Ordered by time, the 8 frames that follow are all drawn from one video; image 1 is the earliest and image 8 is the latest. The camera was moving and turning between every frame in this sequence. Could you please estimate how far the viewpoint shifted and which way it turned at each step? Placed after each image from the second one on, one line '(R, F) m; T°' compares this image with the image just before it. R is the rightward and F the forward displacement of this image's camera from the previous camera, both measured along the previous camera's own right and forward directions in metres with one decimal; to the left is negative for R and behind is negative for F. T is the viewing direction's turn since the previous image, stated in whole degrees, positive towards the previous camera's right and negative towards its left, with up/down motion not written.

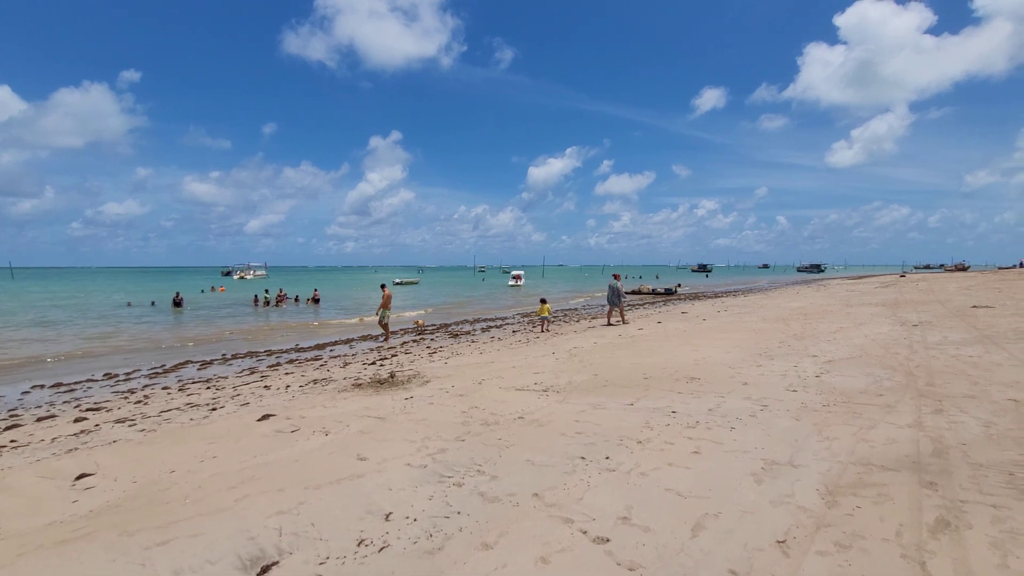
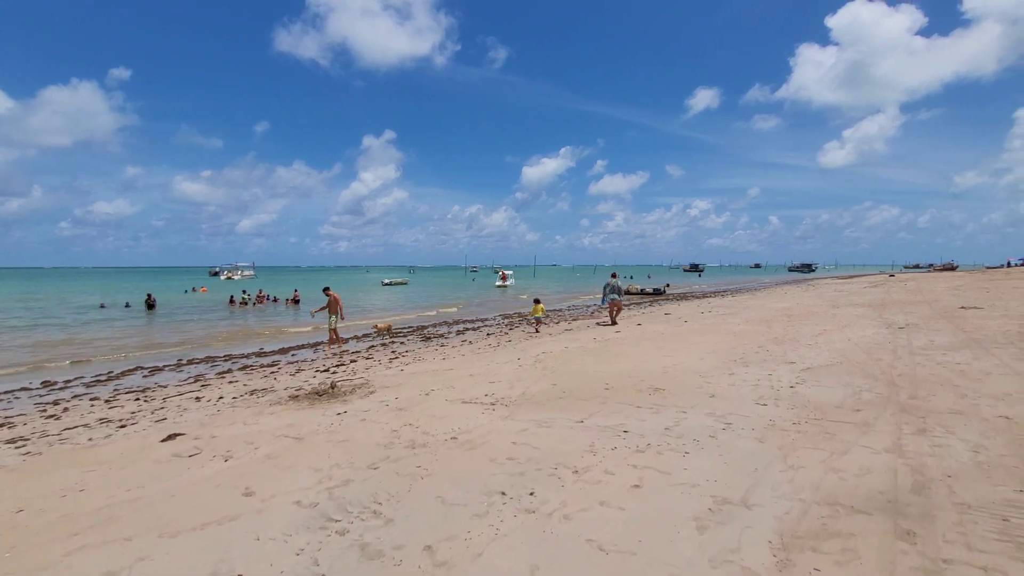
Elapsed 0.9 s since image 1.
(+0.8, +0.9) m; +1°
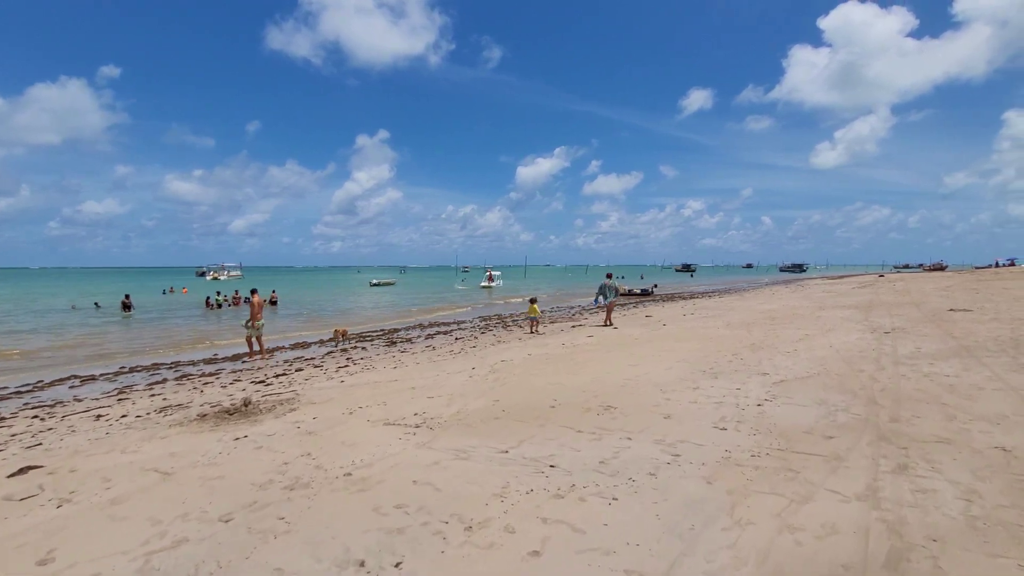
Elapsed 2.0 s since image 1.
(+1.0, +1.1) m; +1°
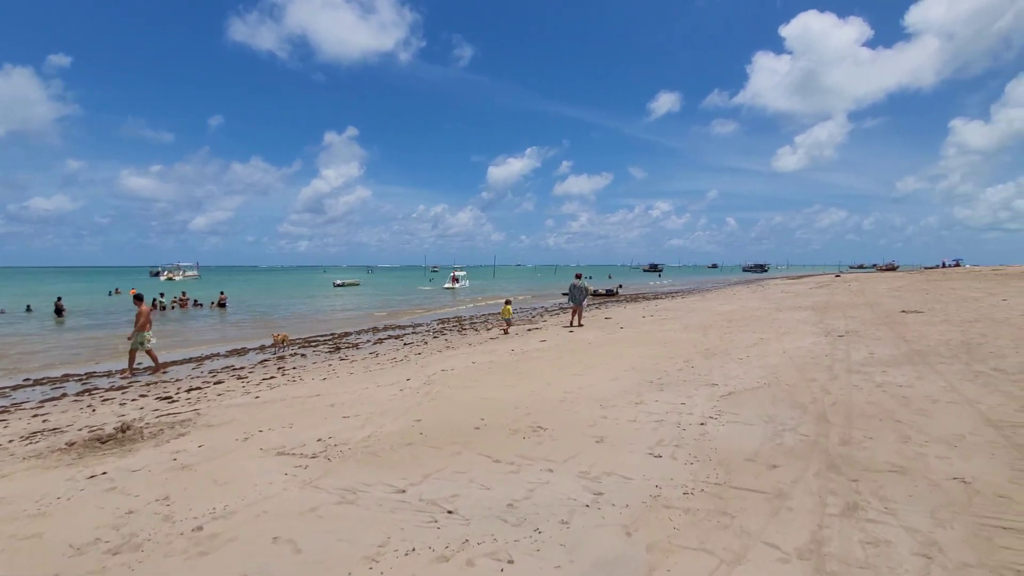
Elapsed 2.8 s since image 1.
(+0.7, +0.9) m; +3°
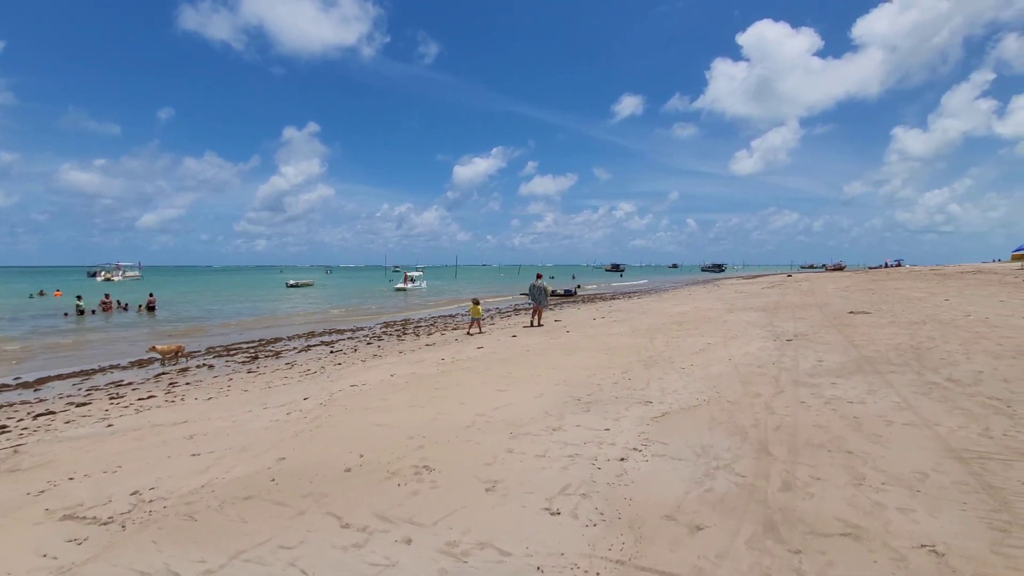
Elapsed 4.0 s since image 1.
(+1.0, +1.3) m; +4°
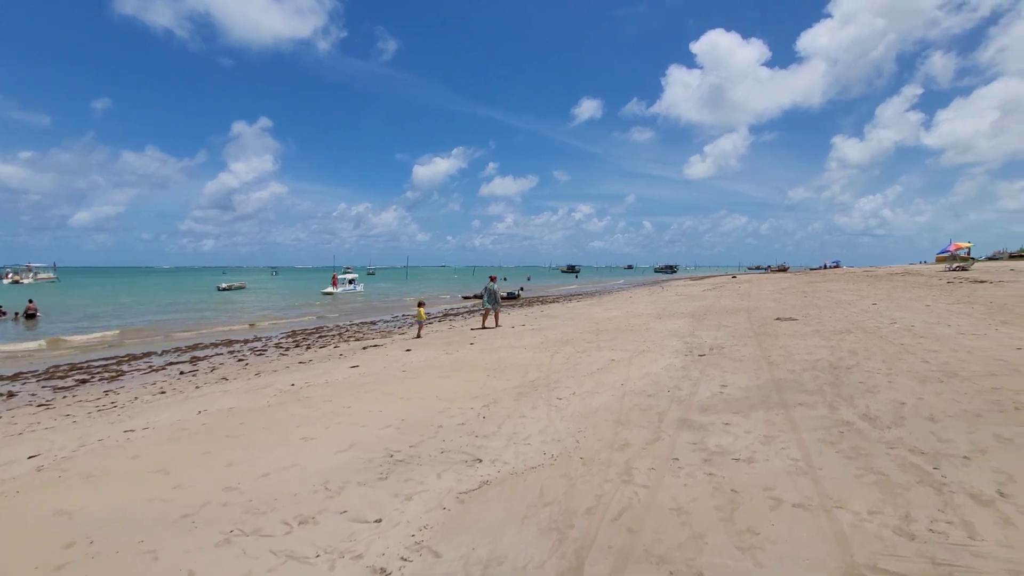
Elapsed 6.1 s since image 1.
(+2.1, +2.1) m; +5°
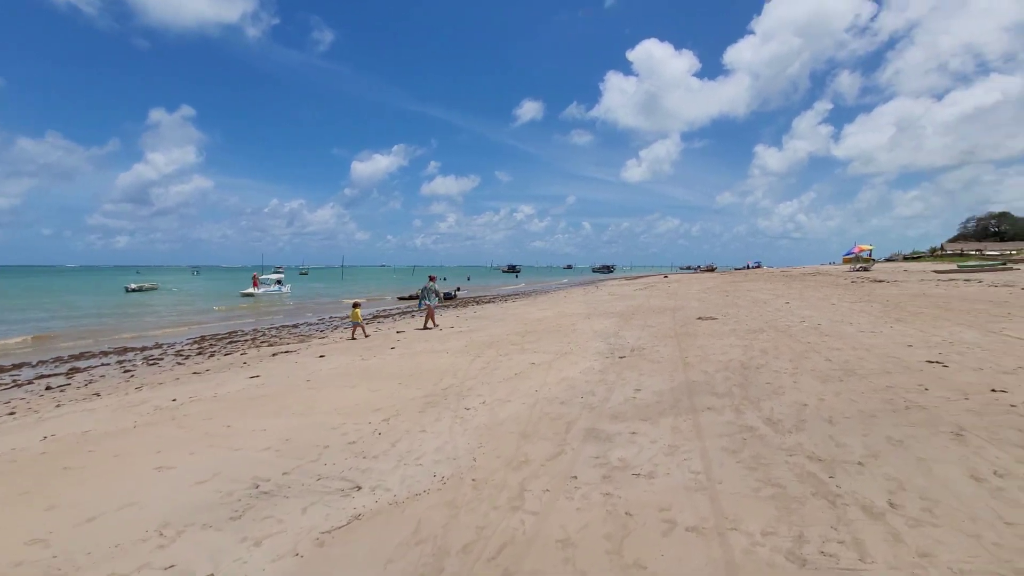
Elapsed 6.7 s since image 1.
(+0.6, +0.5) m; +7°
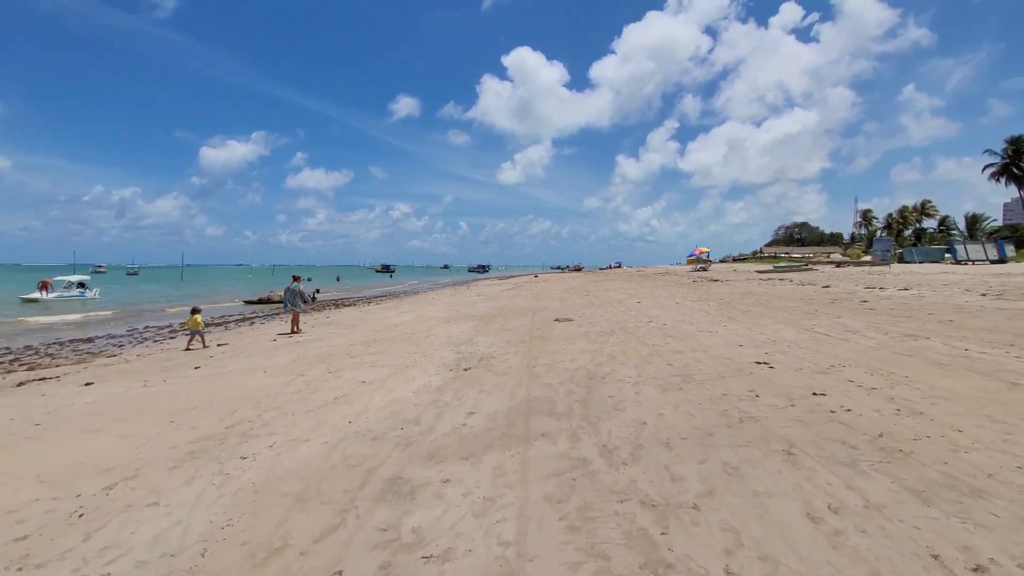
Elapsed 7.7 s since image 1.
(+1.0, +1.3) m; +14°
